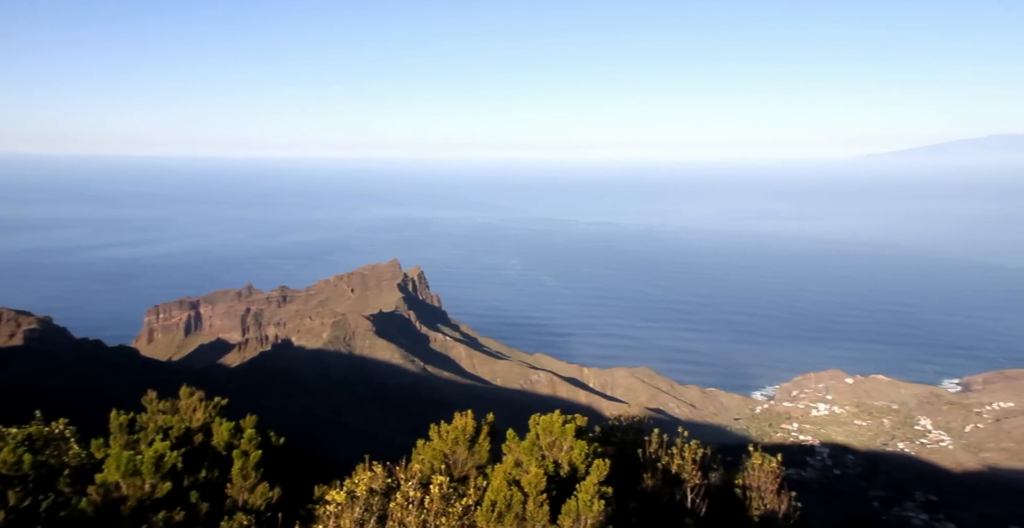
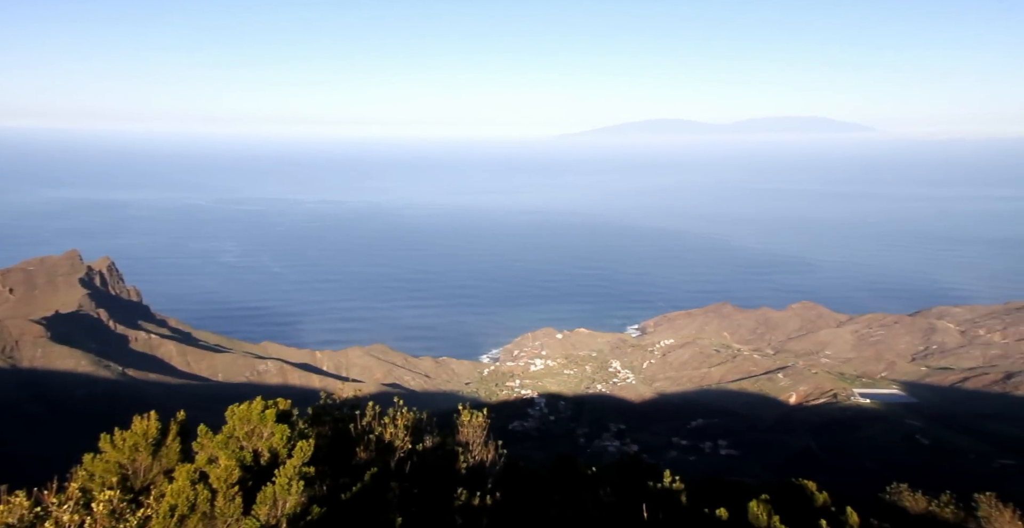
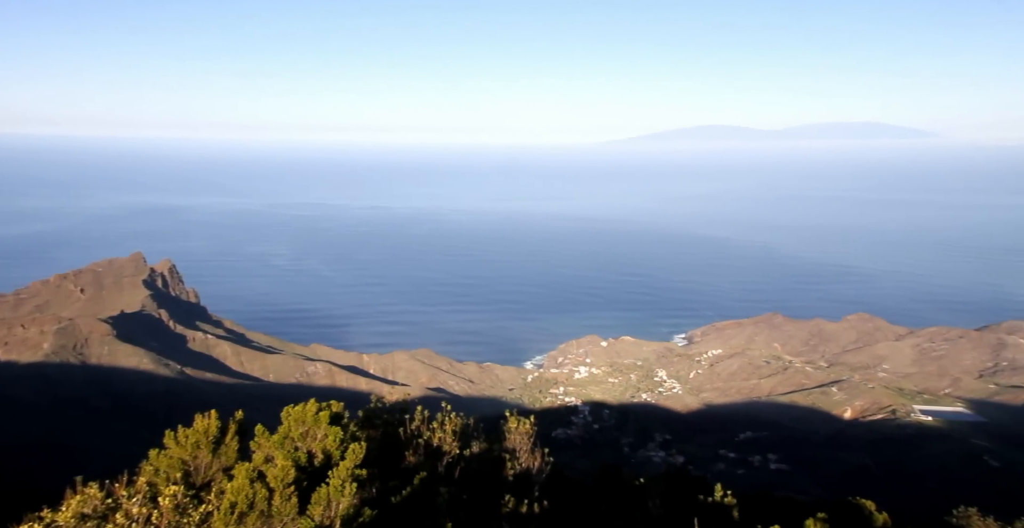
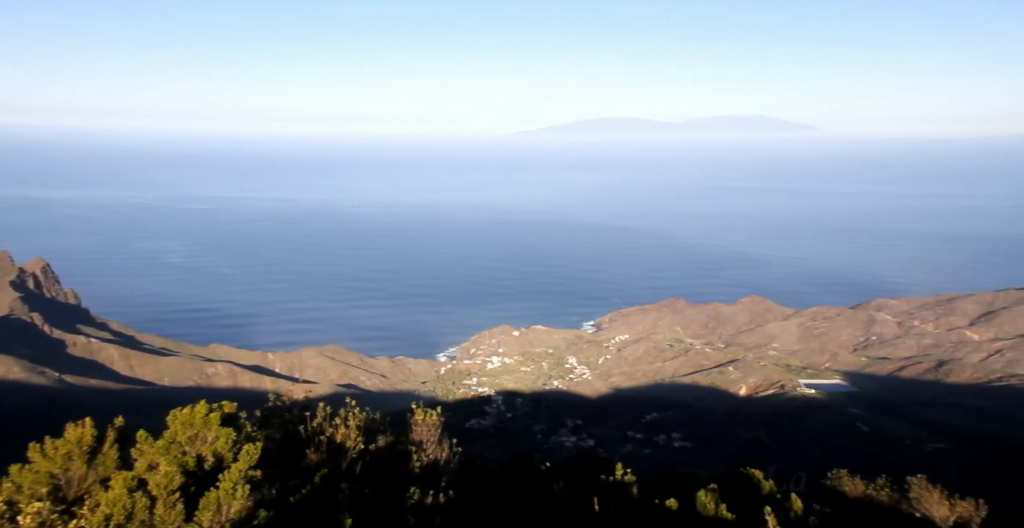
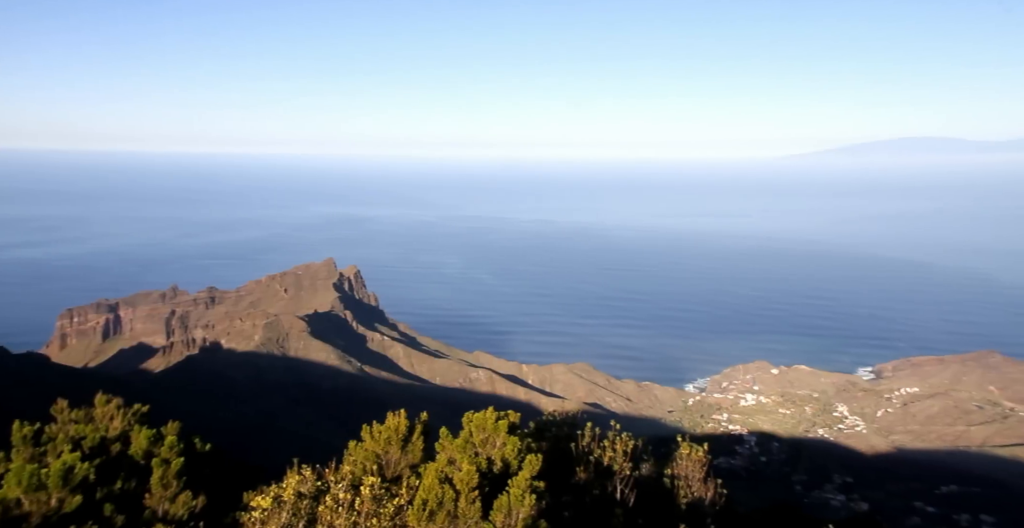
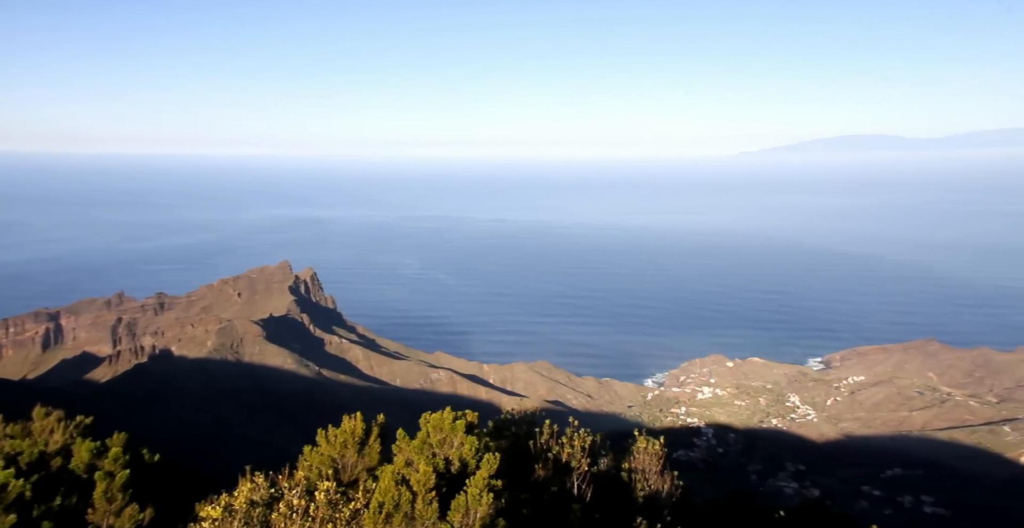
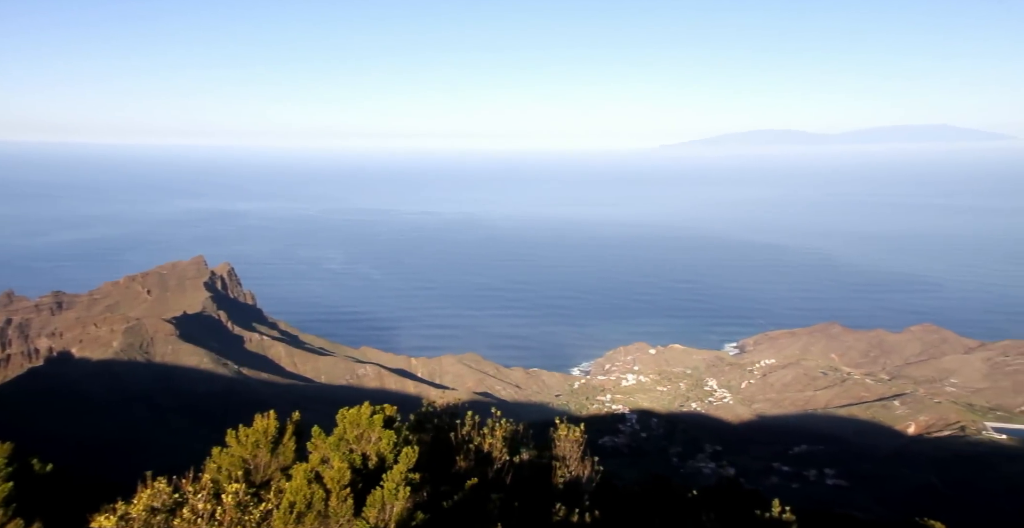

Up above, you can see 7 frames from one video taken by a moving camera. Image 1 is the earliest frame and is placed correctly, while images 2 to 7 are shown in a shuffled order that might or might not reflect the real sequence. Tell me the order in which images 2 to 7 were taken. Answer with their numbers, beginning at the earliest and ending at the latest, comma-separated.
5, 6, 7, 3, 2, 4
